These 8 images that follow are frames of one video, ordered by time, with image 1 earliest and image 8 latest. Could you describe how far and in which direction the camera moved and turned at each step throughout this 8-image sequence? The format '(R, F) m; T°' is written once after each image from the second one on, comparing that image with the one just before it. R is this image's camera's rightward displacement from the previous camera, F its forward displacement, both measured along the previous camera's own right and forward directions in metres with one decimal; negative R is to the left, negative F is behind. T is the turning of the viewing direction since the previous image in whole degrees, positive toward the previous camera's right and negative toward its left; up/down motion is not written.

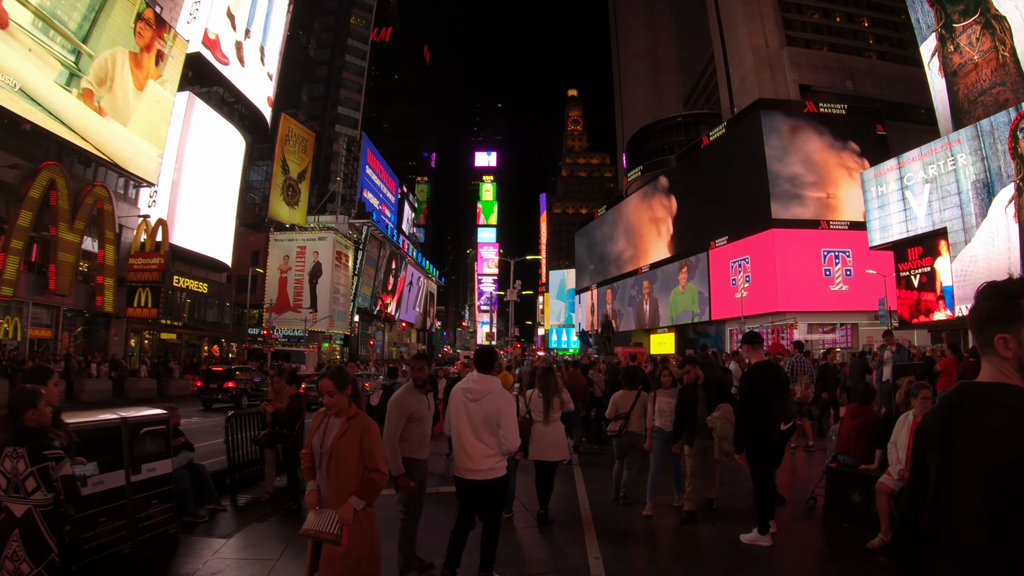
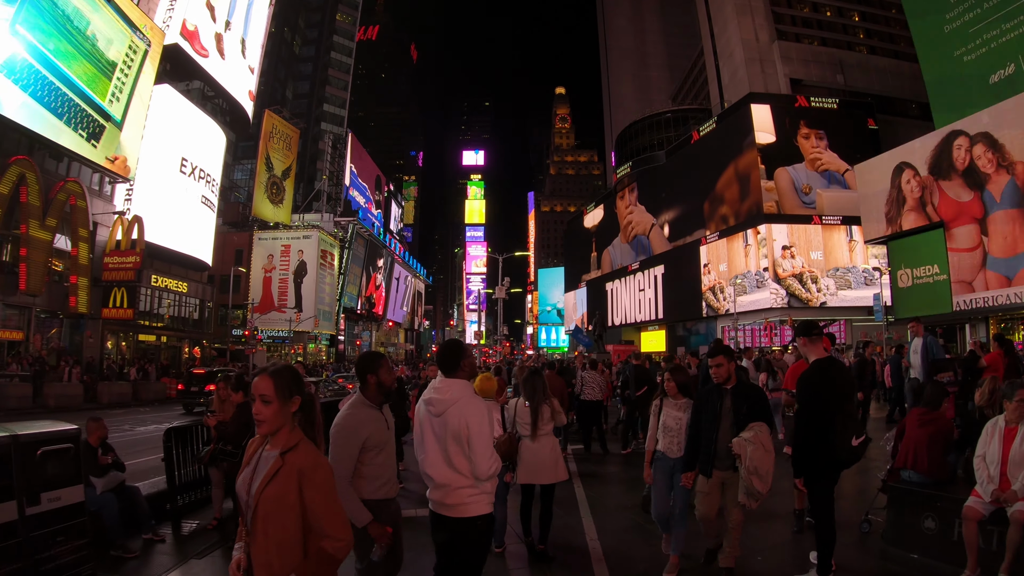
(0.0, +0.8) m; +1°
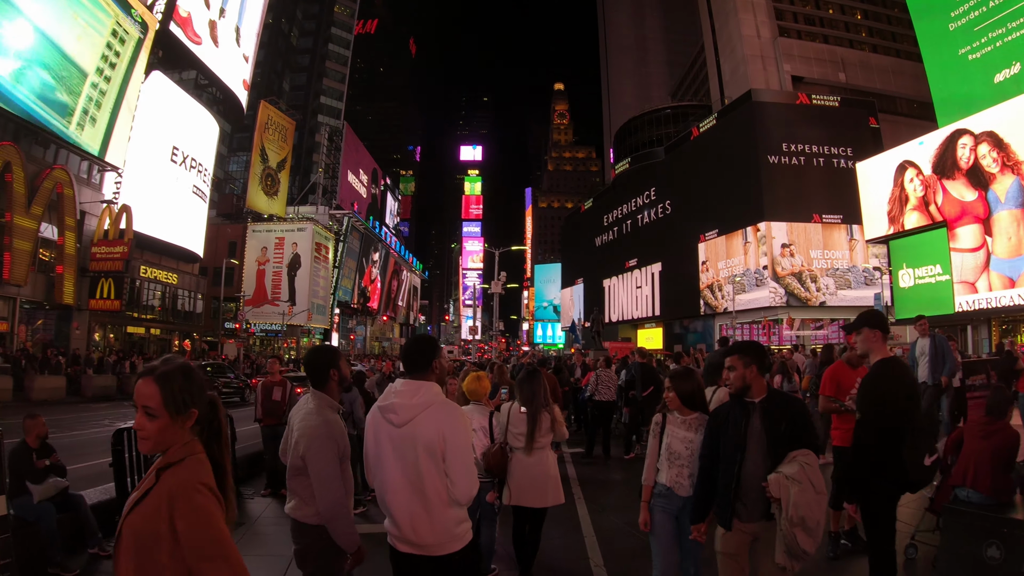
(0.0, +0.5) m; 0°
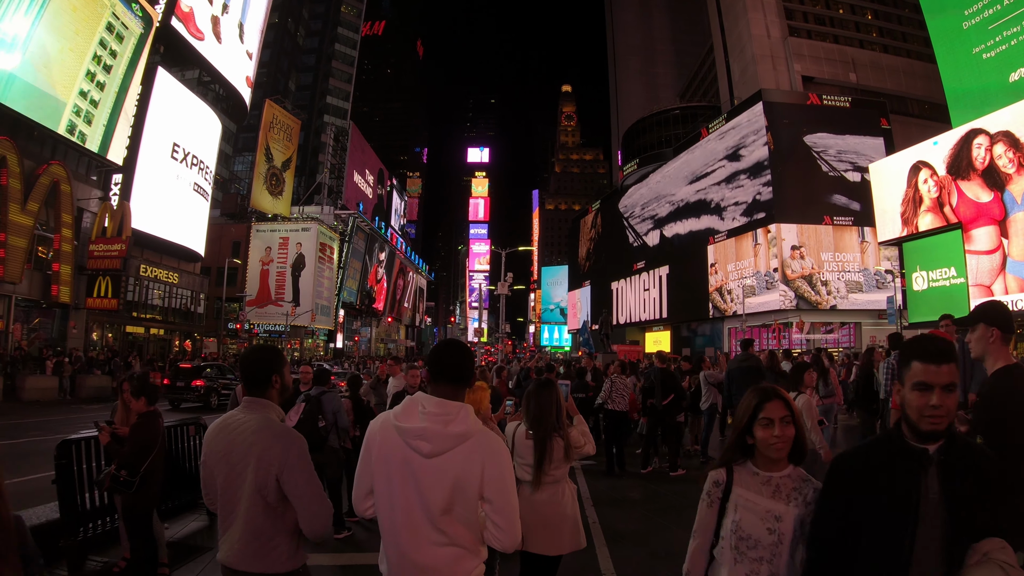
(+0.1, +0.6) m; -1°
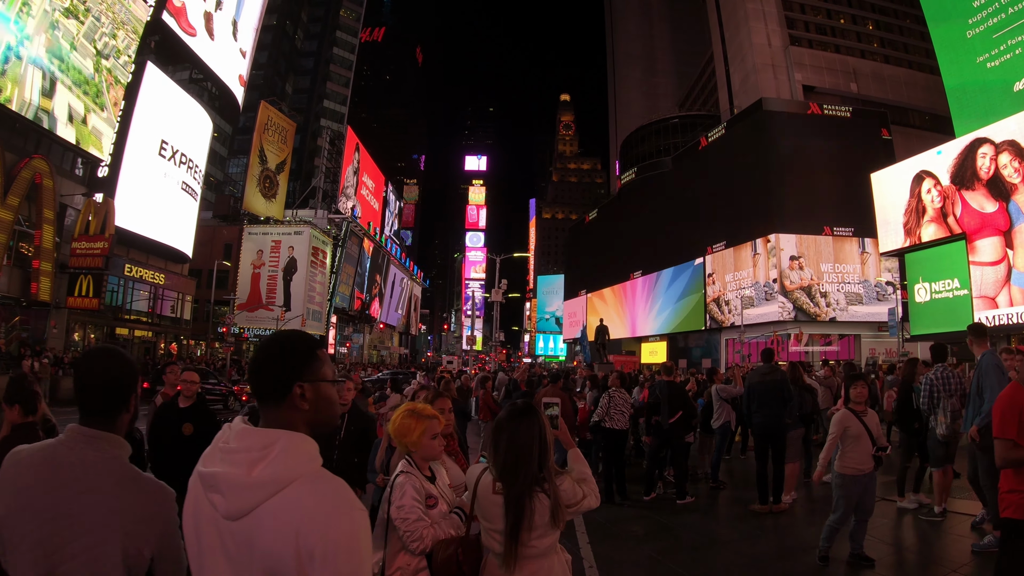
(+0.1, +0.8) m; 0°
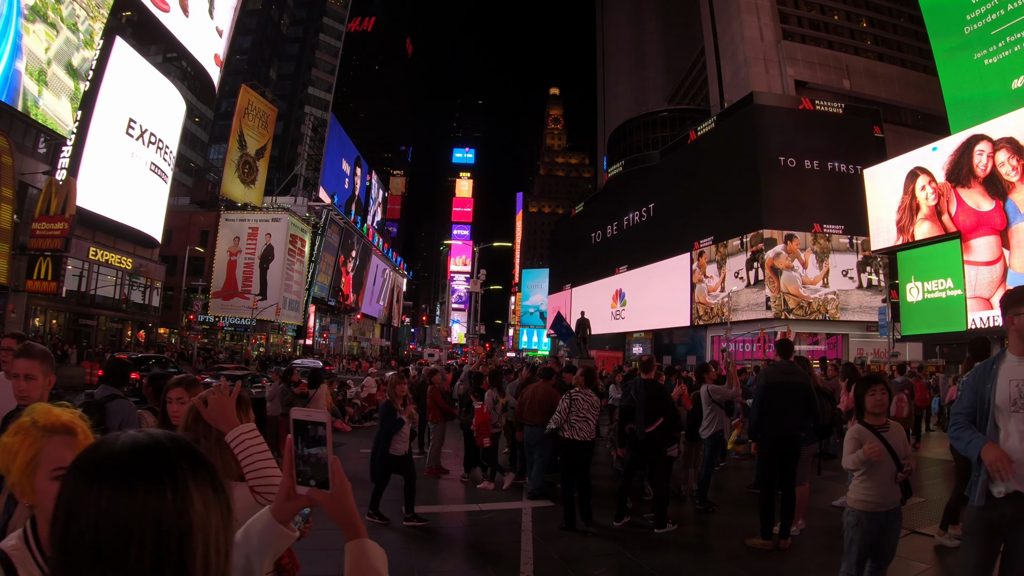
(+0.1, +1.1) m; +1°
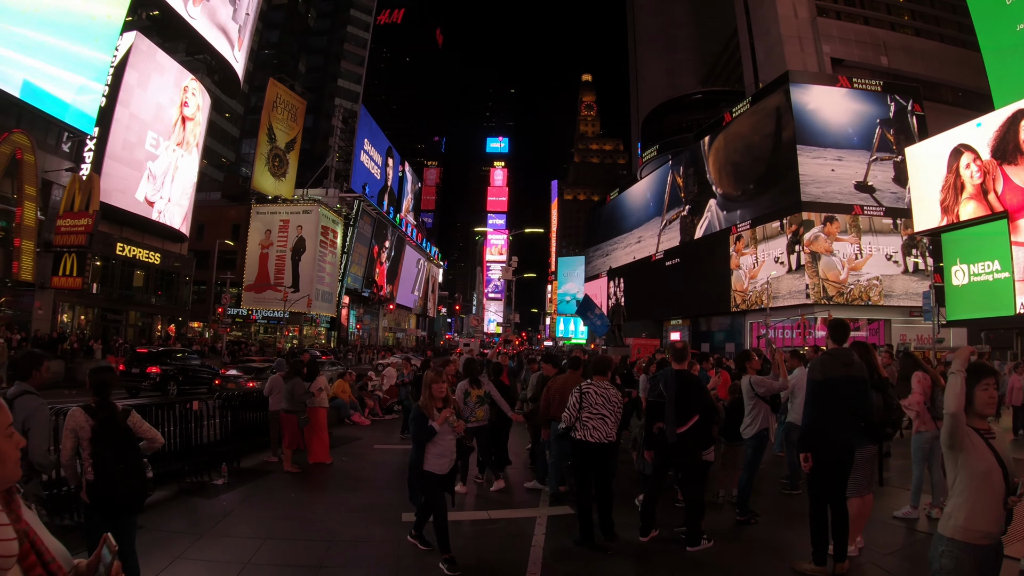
(+0.7, +1.0) m; -4°
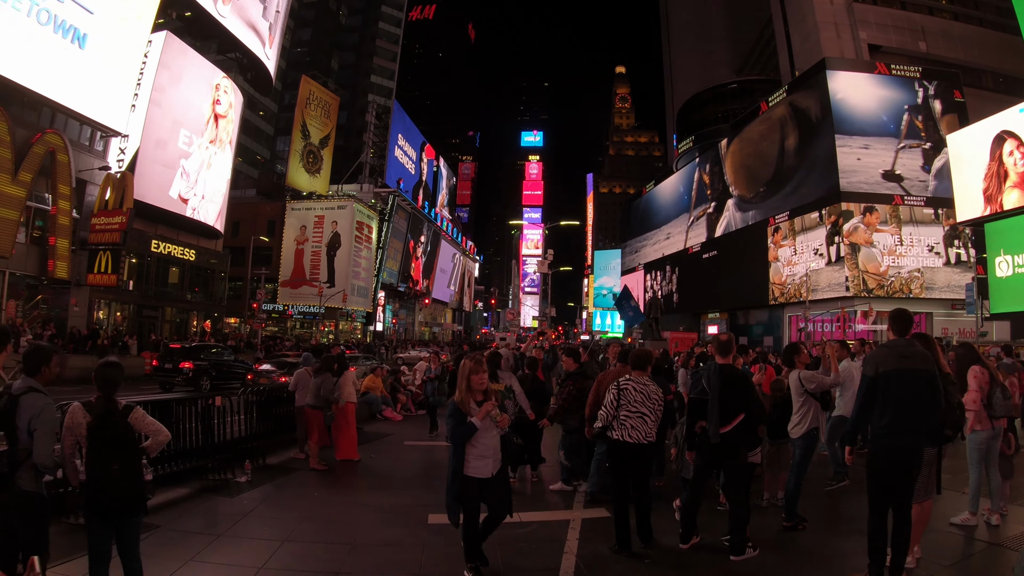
(+0.2, +1.0) m; -4°
